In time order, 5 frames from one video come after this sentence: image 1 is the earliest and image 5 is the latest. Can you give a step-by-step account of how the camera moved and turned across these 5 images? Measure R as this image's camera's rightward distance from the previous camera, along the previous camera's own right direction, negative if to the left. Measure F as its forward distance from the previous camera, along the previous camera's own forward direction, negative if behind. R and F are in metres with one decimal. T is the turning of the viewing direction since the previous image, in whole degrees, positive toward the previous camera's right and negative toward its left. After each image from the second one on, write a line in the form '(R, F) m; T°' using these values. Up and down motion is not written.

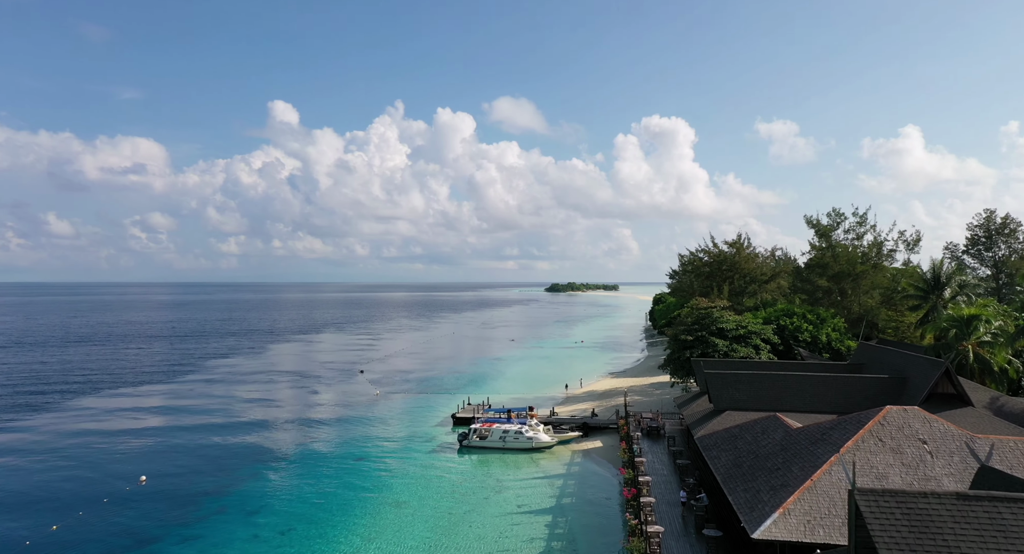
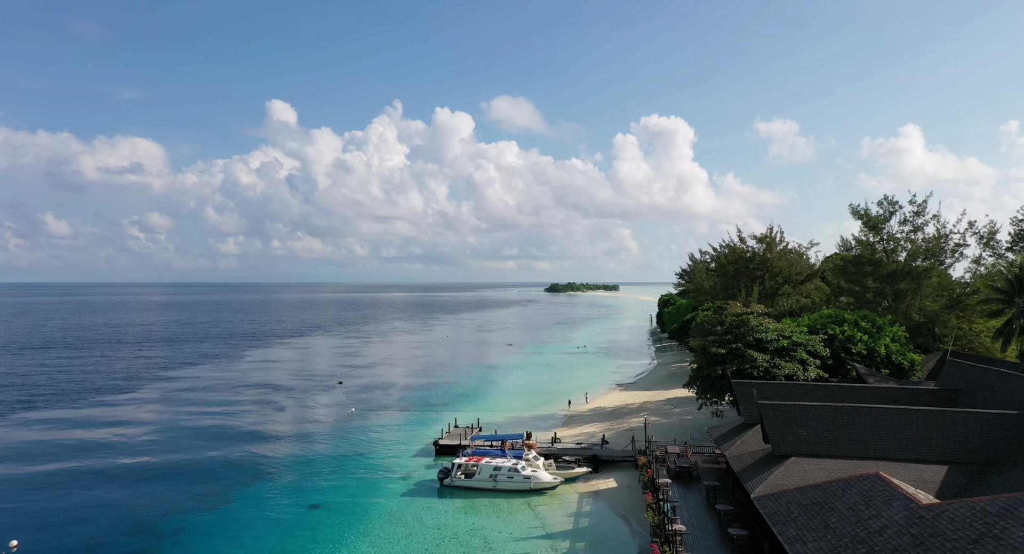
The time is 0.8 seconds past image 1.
(+0.3, +8.1) m; 0°
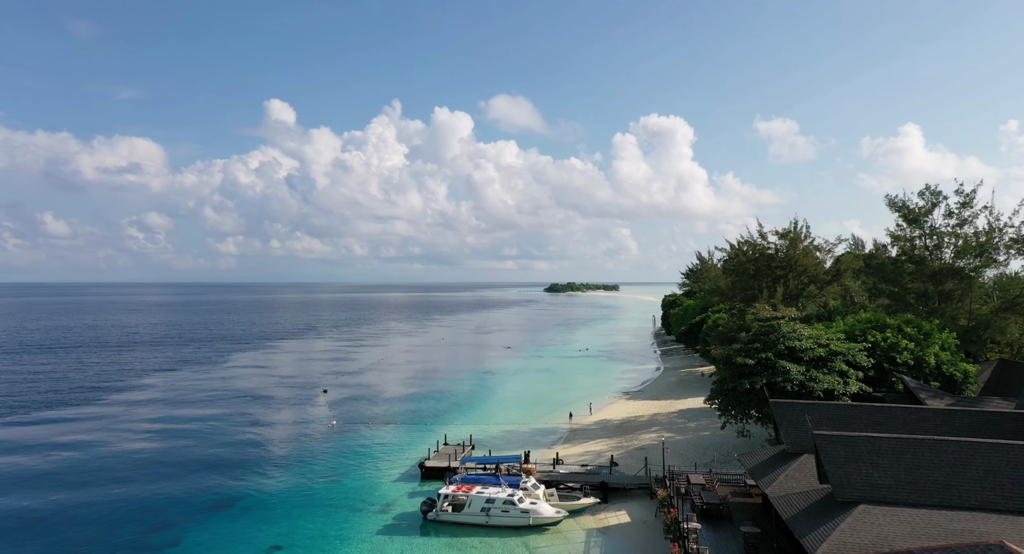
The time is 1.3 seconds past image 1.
(+0.2, +4.9) m; 0°
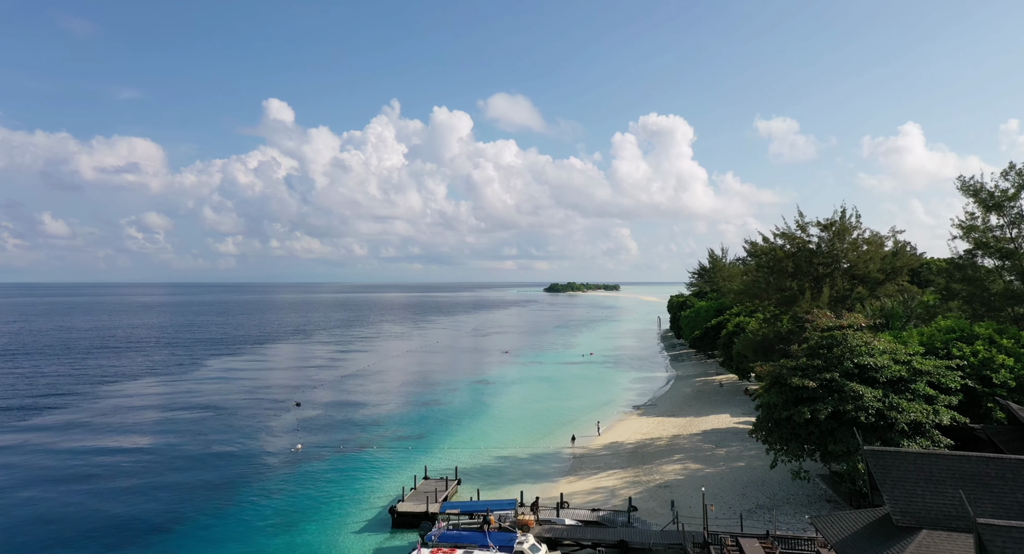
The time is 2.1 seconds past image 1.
(+0.3, +7.2) m; 0°
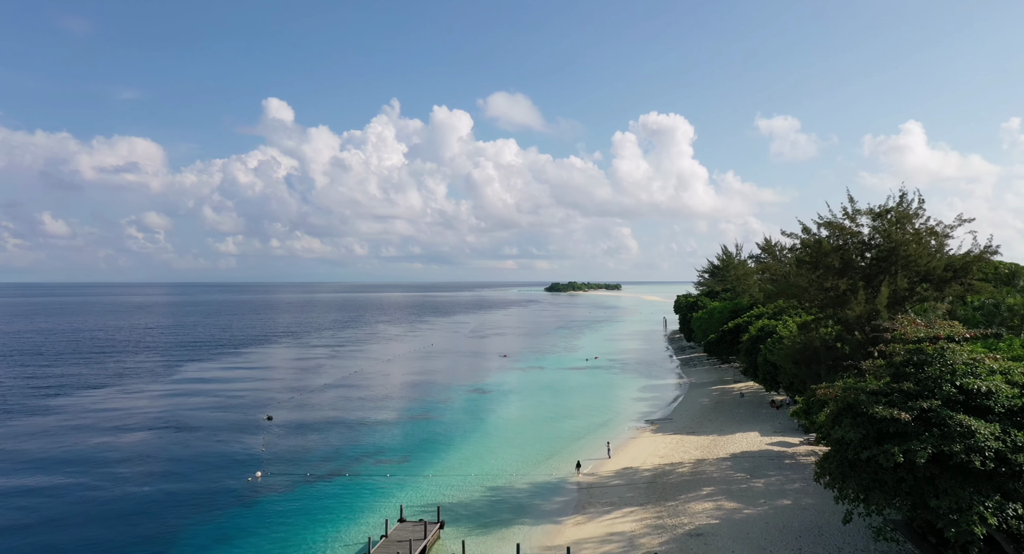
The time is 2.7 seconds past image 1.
(+0.2, +6.2) m; 0°
